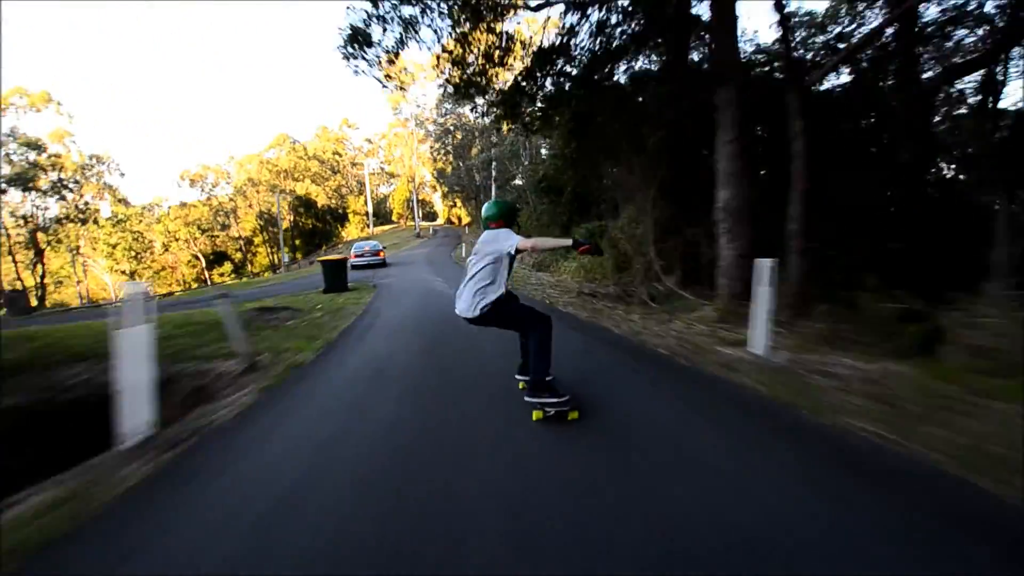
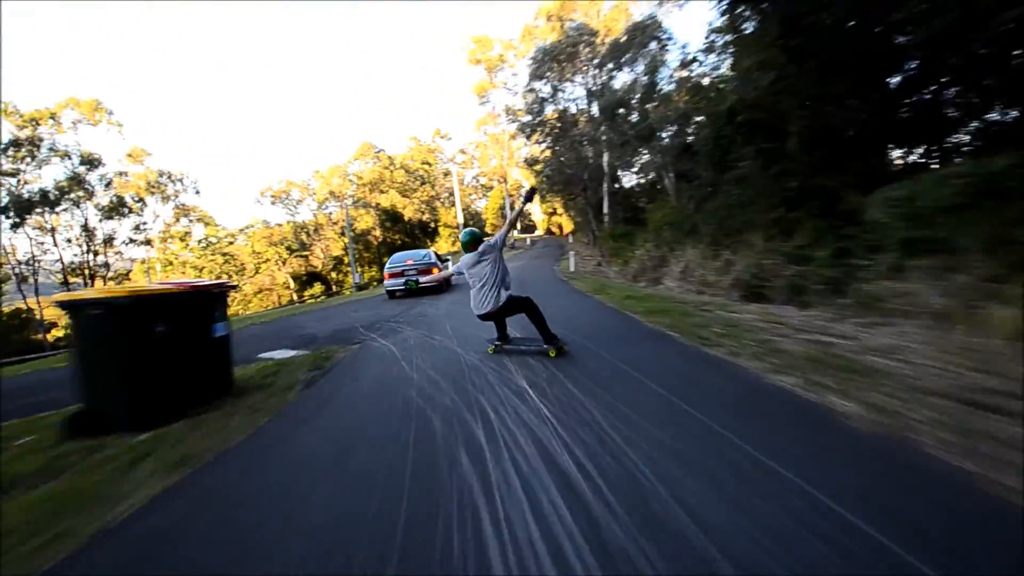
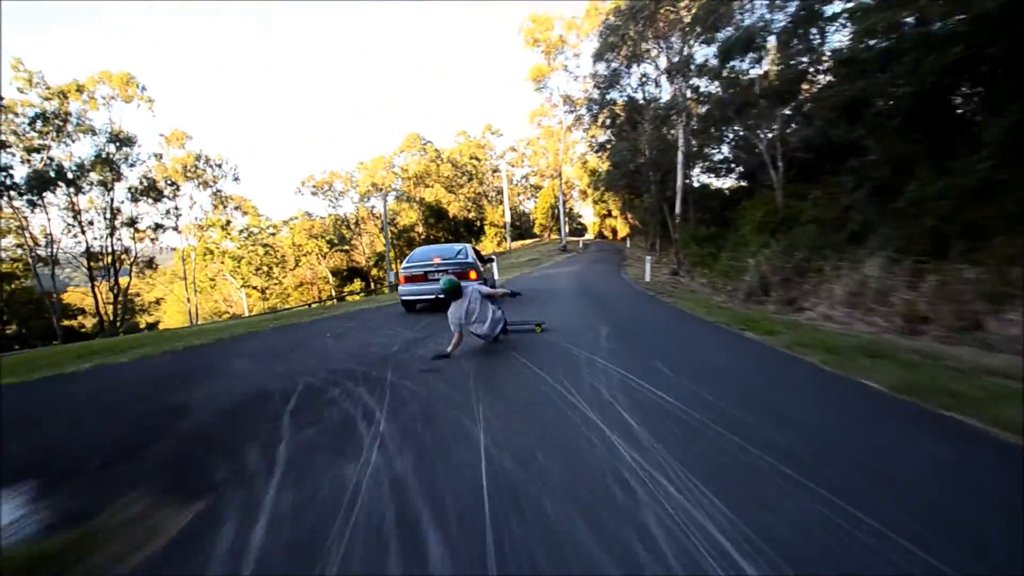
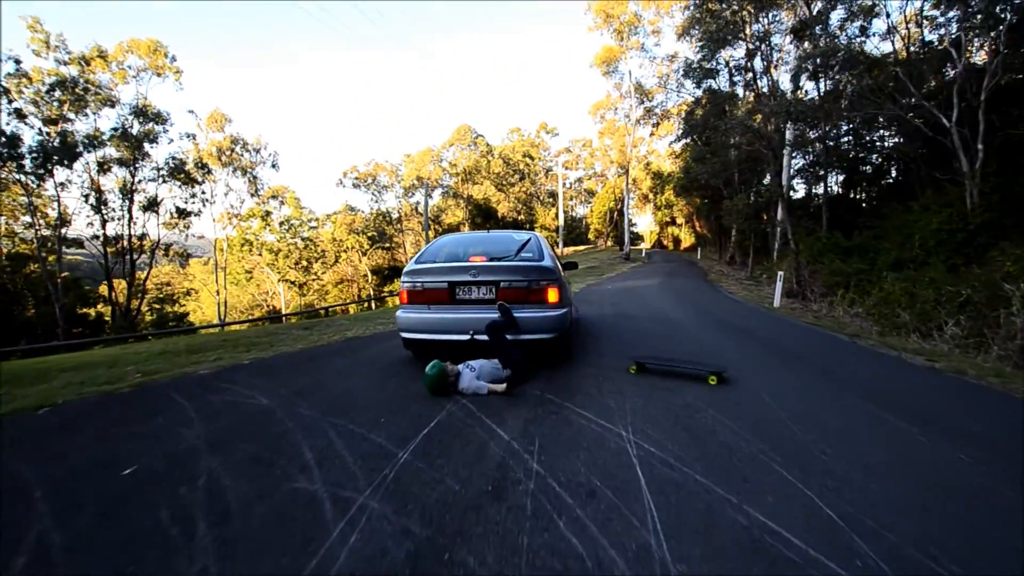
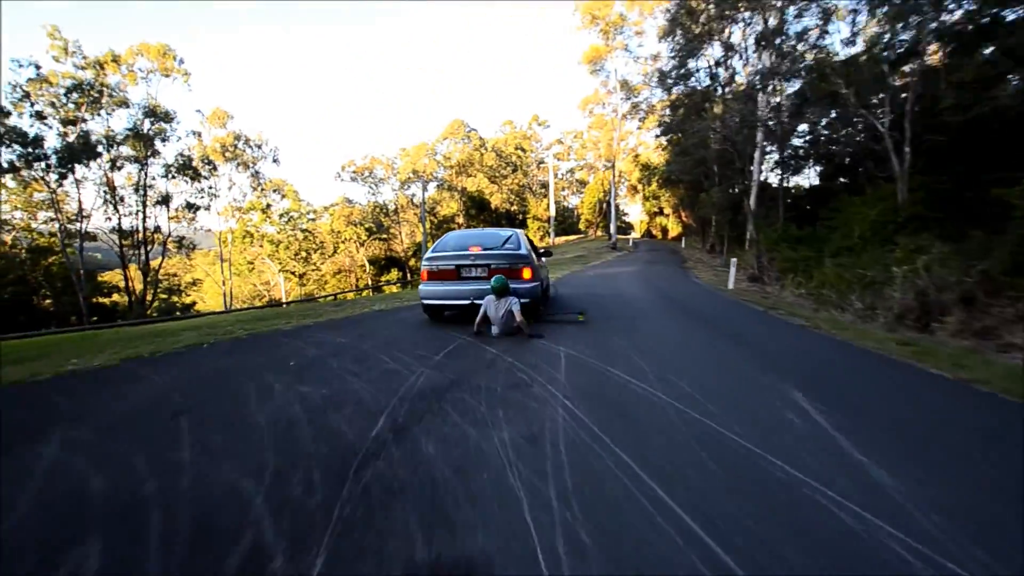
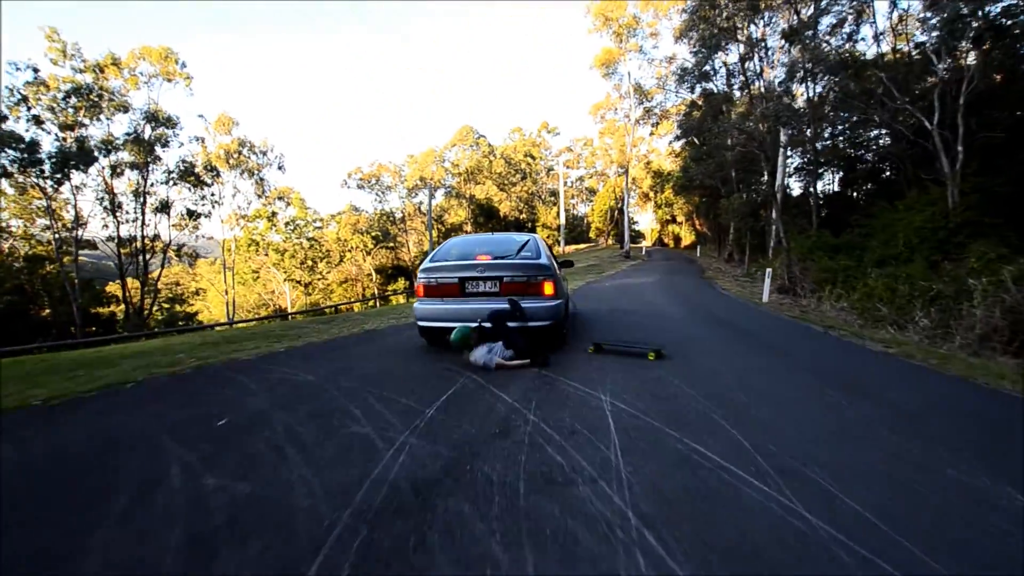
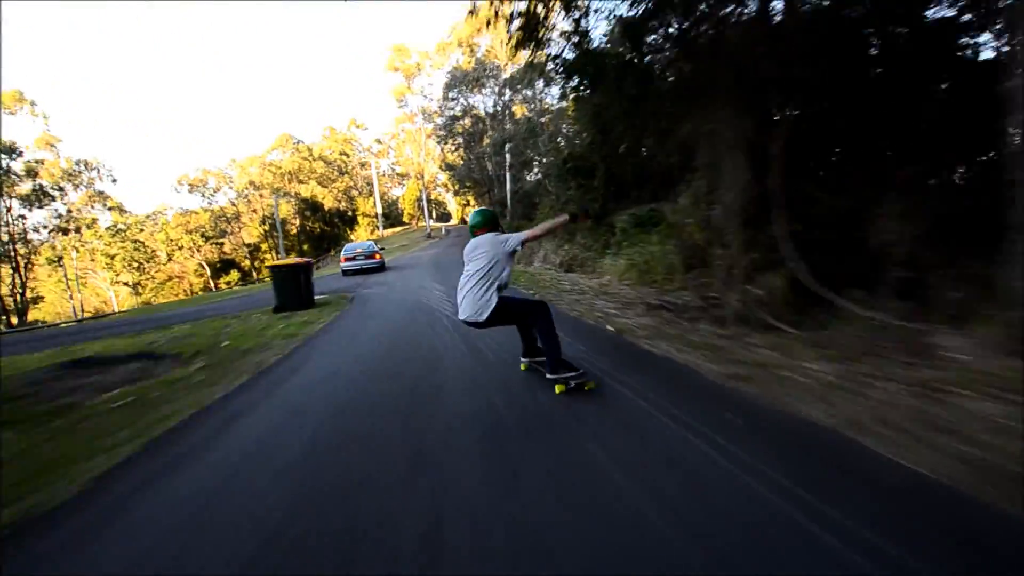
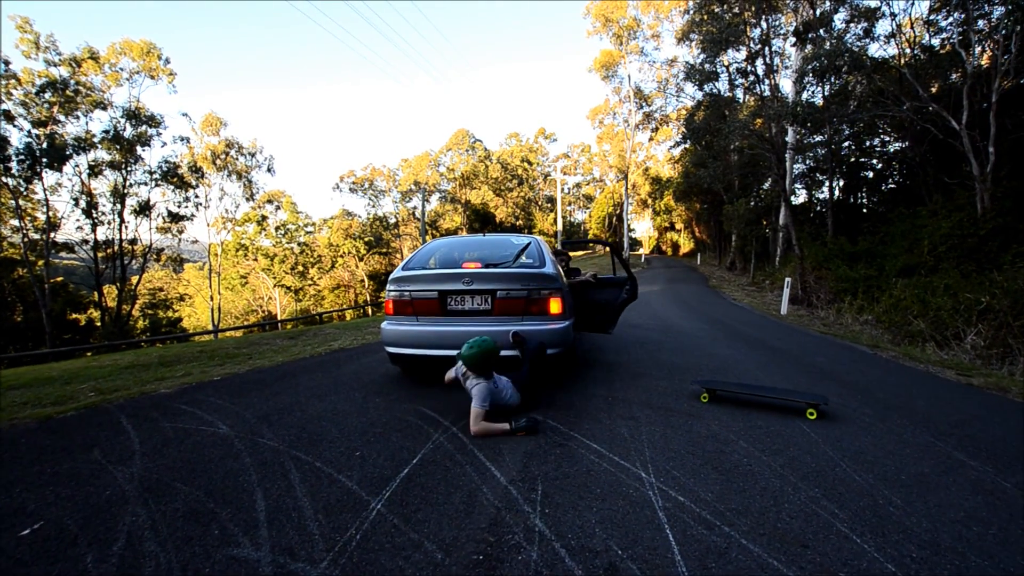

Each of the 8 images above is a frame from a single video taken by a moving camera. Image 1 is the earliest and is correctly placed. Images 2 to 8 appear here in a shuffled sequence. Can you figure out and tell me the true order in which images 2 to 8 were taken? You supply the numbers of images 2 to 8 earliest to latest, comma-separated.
7, 2, 3, 5, 6, 4, 8
